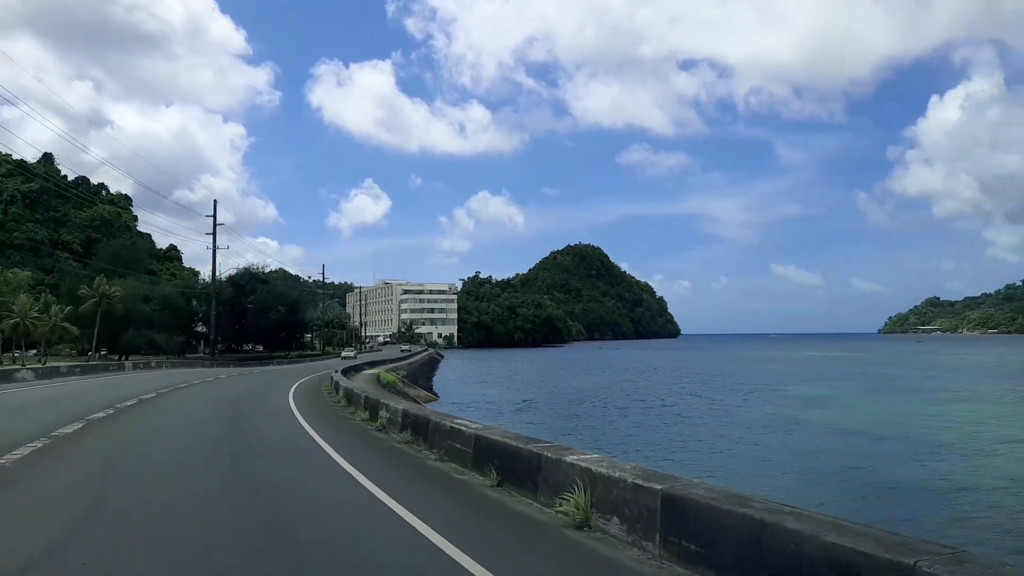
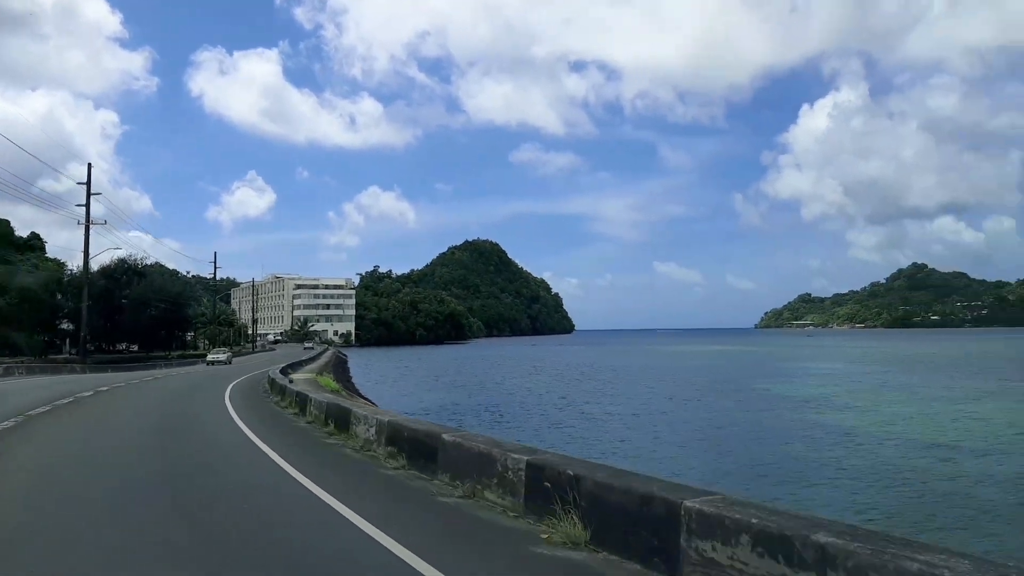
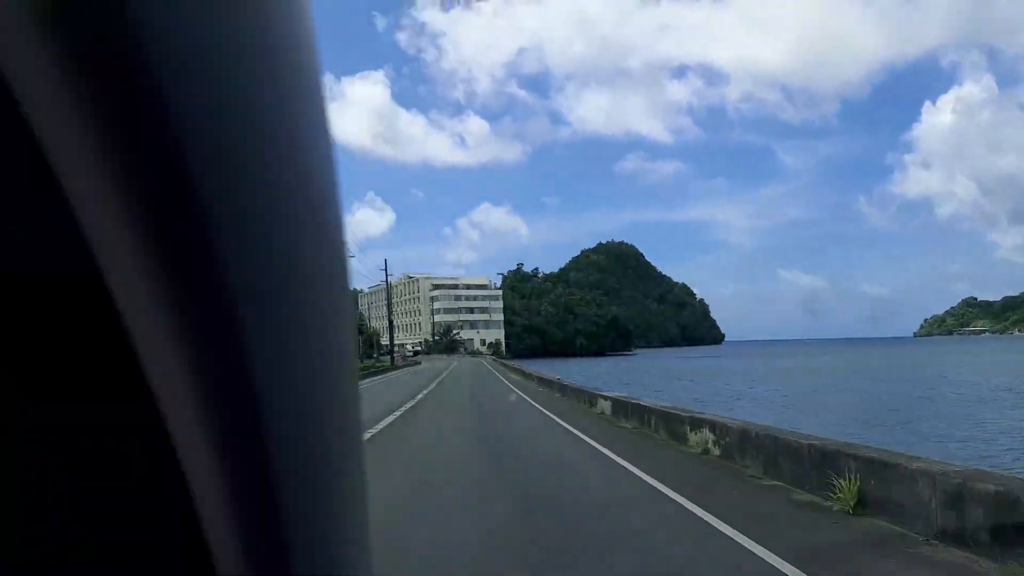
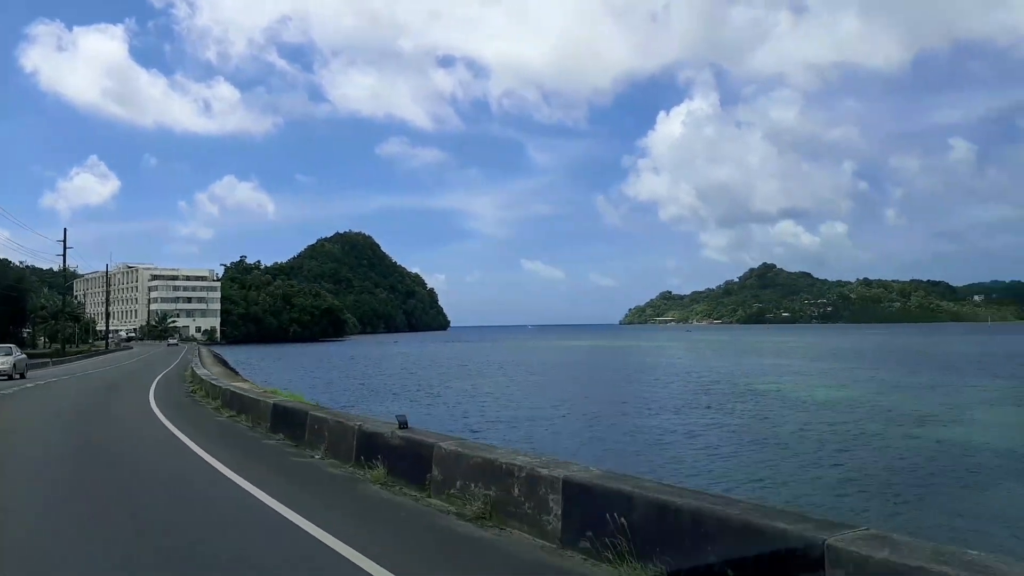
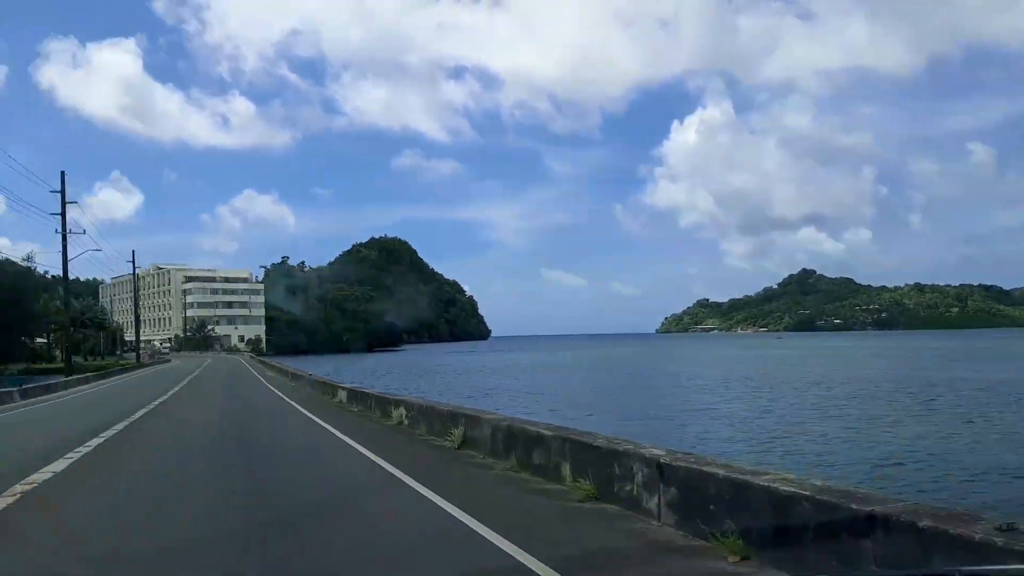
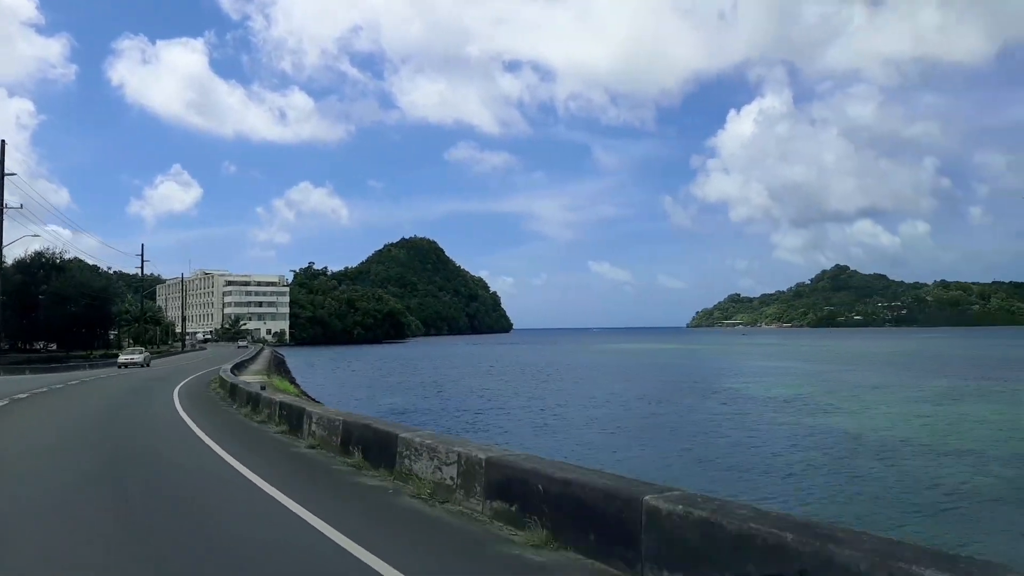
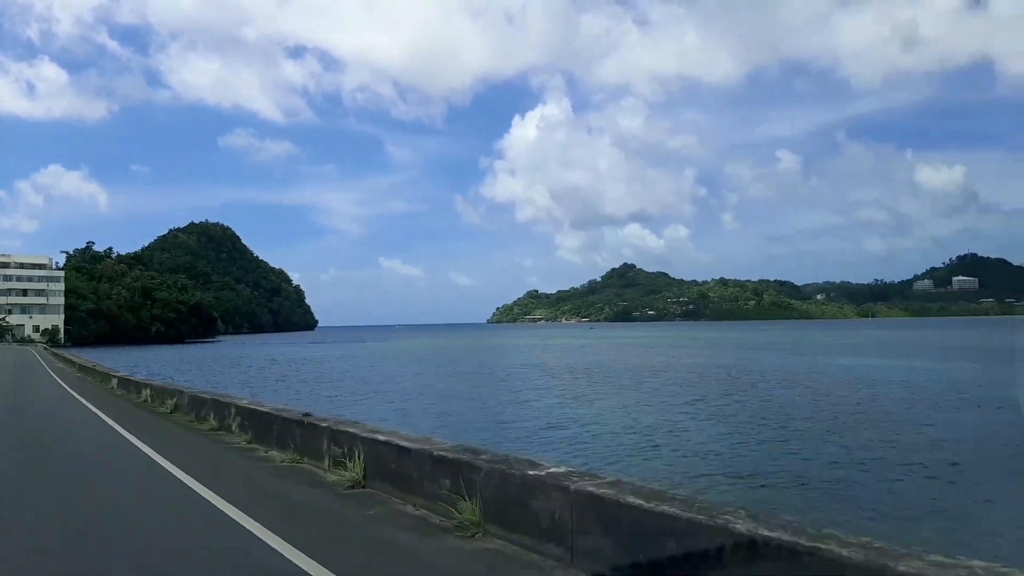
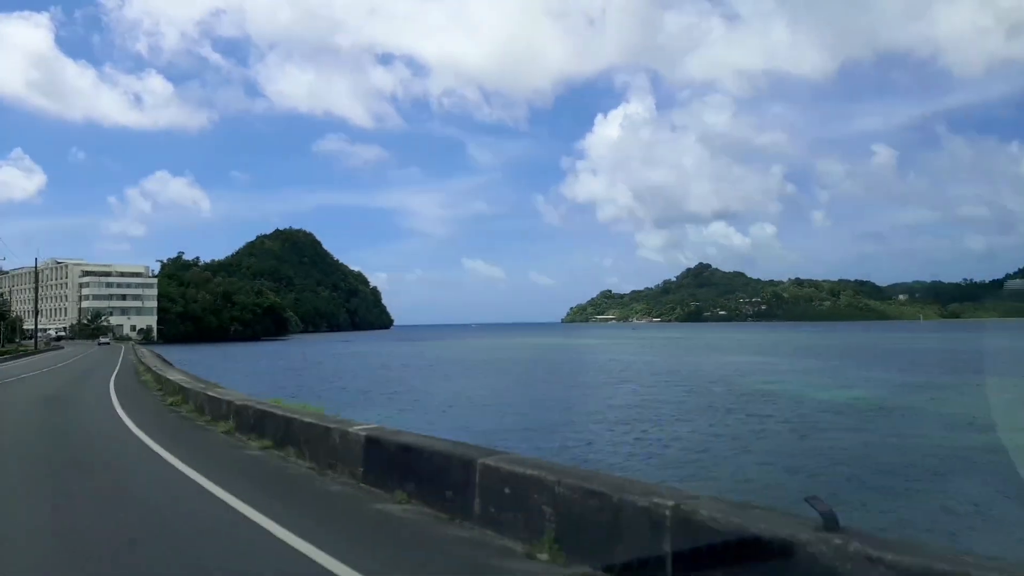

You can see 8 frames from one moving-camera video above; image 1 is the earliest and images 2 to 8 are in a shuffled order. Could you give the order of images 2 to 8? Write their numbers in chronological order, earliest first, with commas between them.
2, 6, 4, 8, 7, 5, 3
